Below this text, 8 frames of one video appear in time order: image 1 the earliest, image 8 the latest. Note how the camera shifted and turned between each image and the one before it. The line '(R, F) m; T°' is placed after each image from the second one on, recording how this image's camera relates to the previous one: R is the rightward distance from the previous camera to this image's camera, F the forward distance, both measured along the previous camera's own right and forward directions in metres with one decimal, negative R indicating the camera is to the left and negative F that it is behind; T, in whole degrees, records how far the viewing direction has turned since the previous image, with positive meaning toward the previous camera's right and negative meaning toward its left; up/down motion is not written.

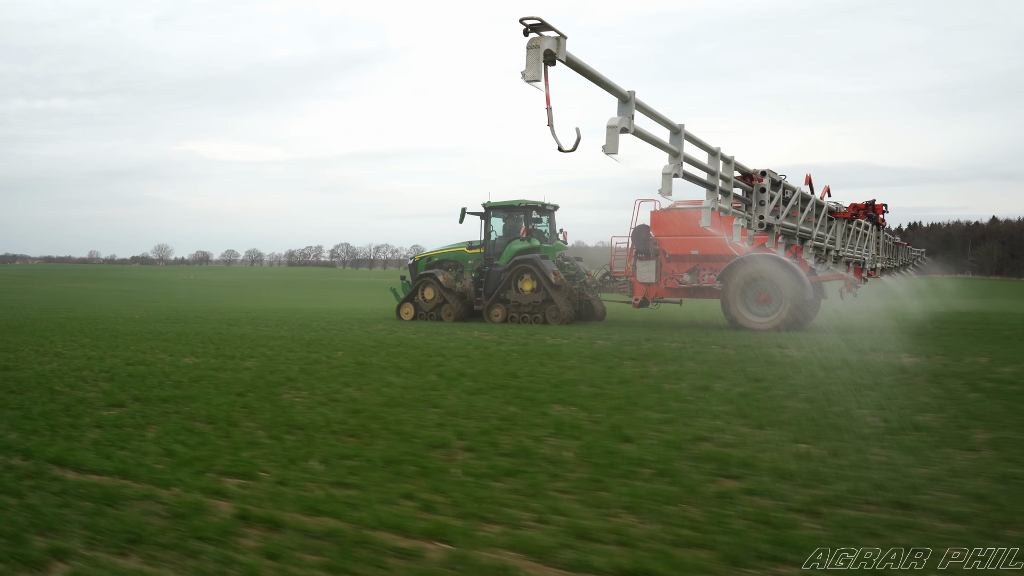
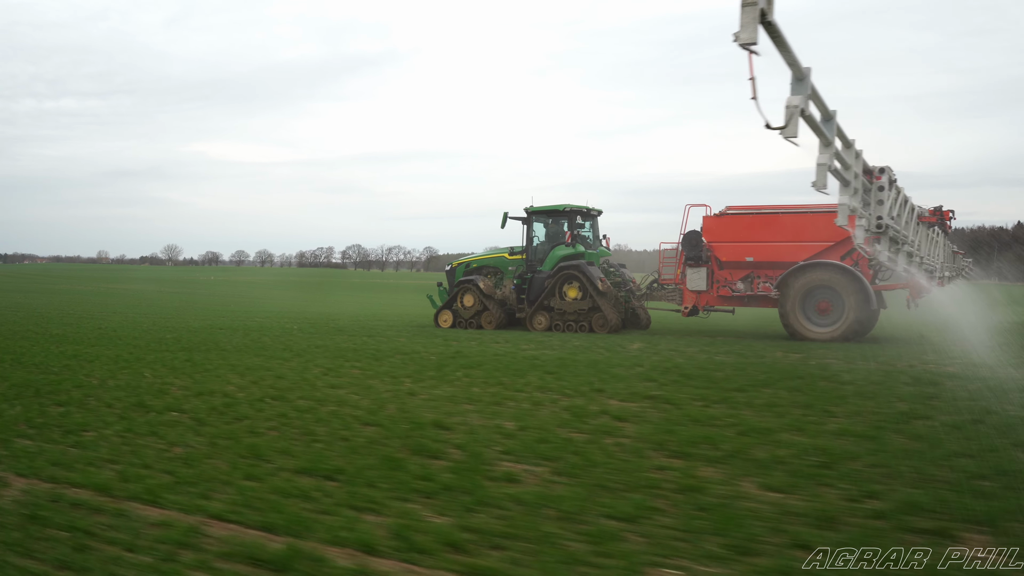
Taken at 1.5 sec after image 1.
(-1.5, +0.7) m; 0°
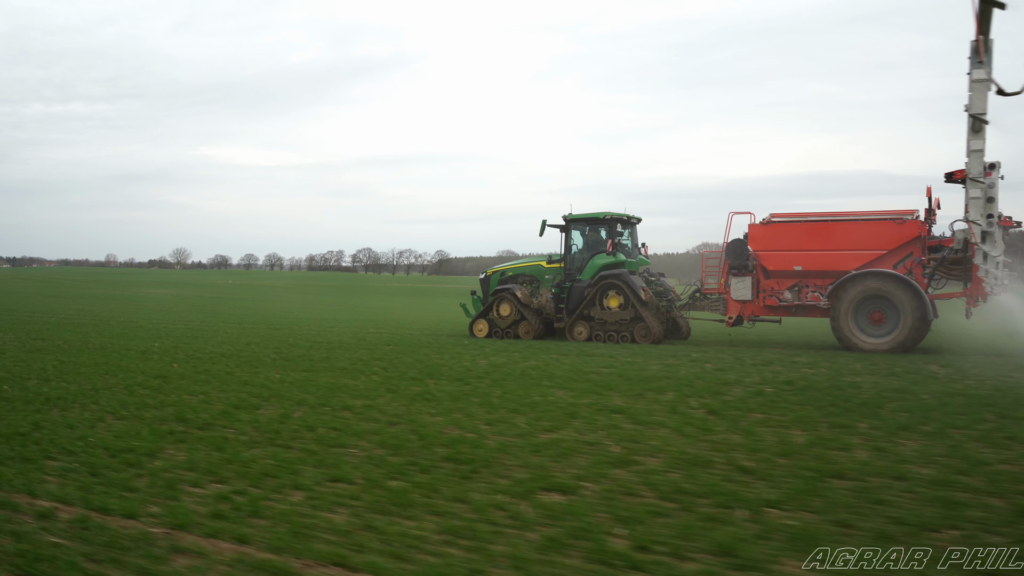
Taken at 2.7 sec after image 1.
(-1.1, +0.6) m; 0°
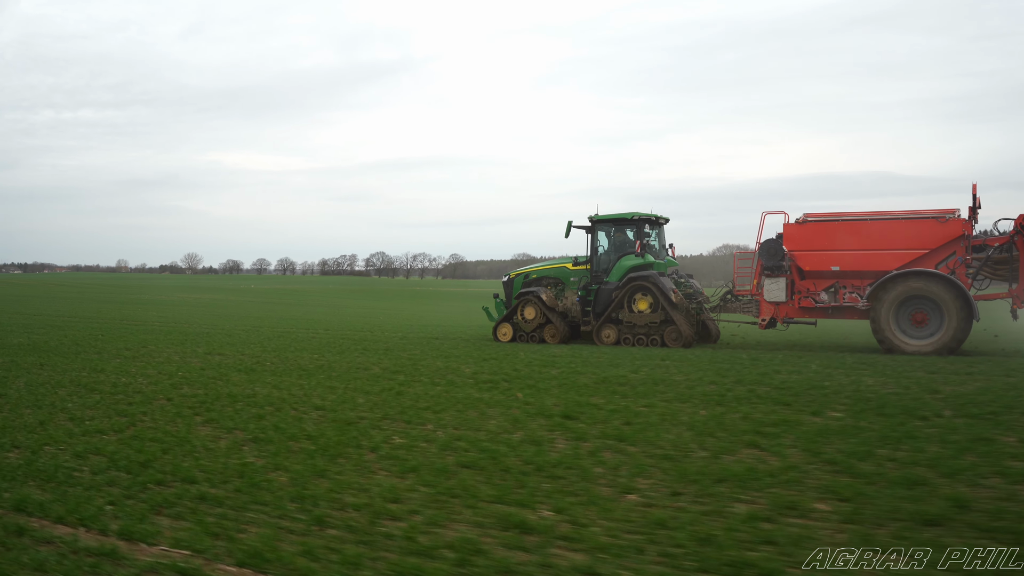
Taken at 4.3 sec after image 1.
(-0.6, +0.5) m; -1°
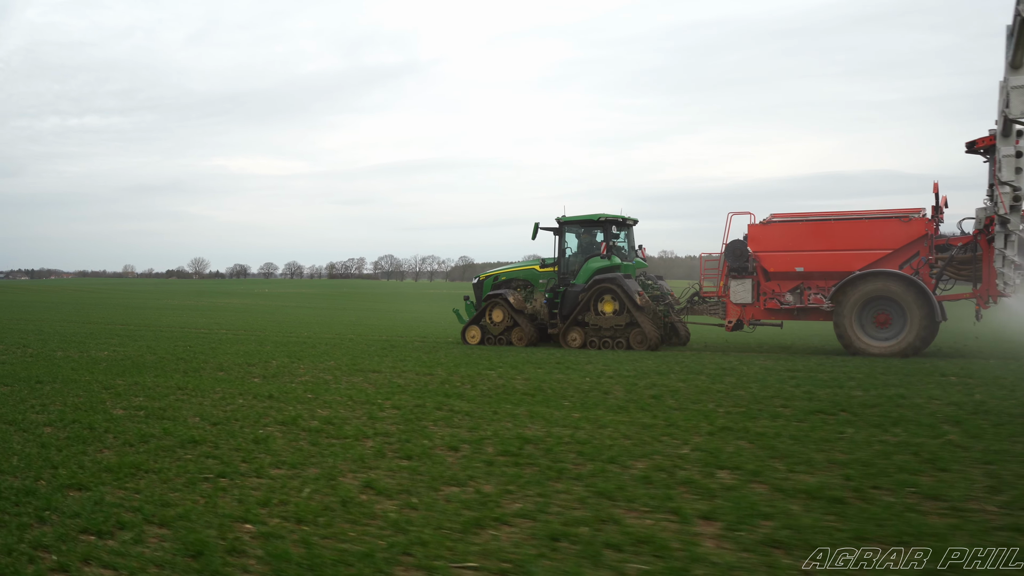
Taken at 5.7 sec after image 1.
(+1.5, +0.1) m; -1°
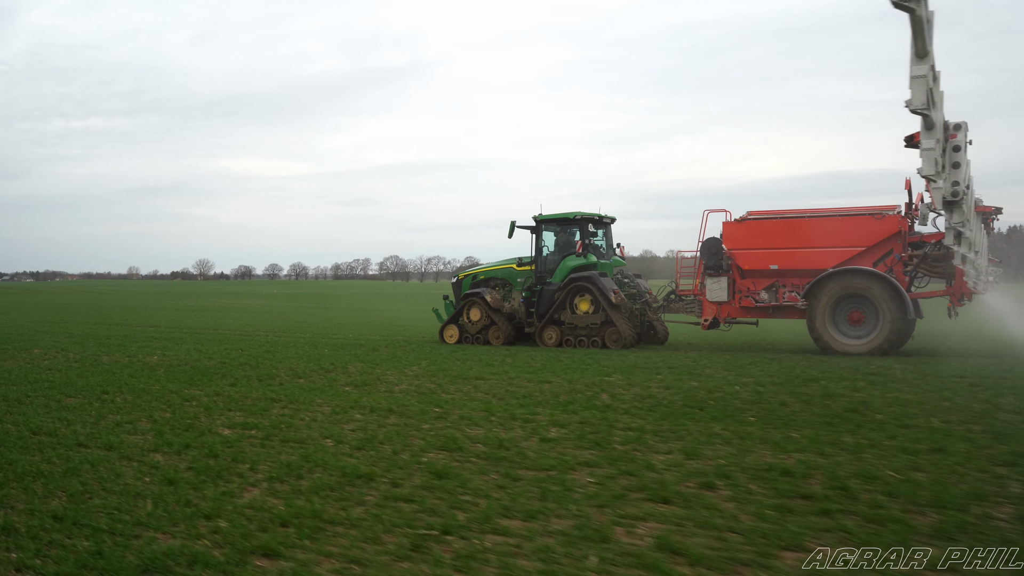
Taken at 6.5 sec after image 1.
(+1.0, 0.0) m; -1°
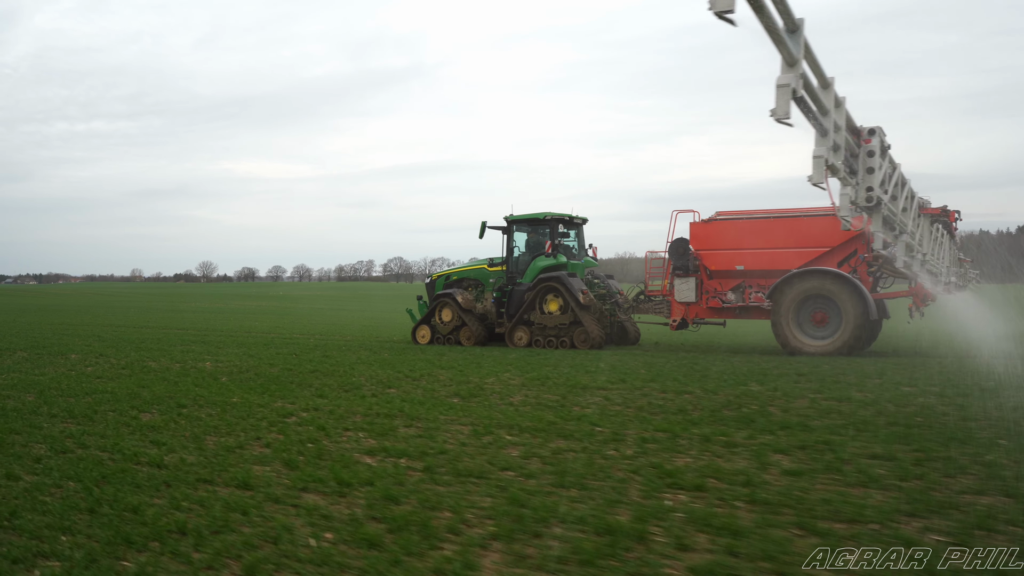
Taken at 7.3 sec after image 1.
(+1.2, 0.0) m; -1°
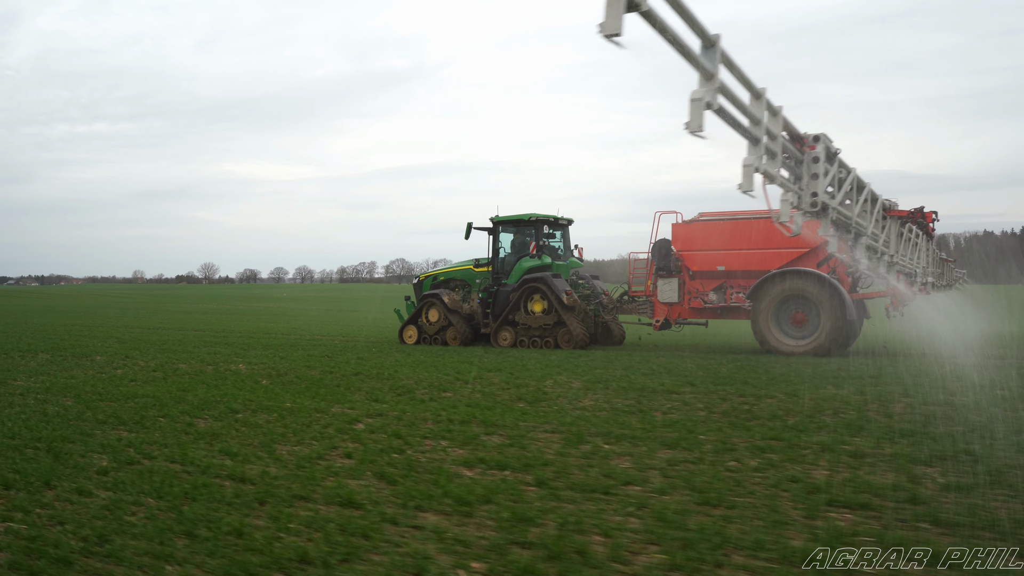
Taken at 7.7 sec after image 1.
(0.0, 0.0) m; 0°
